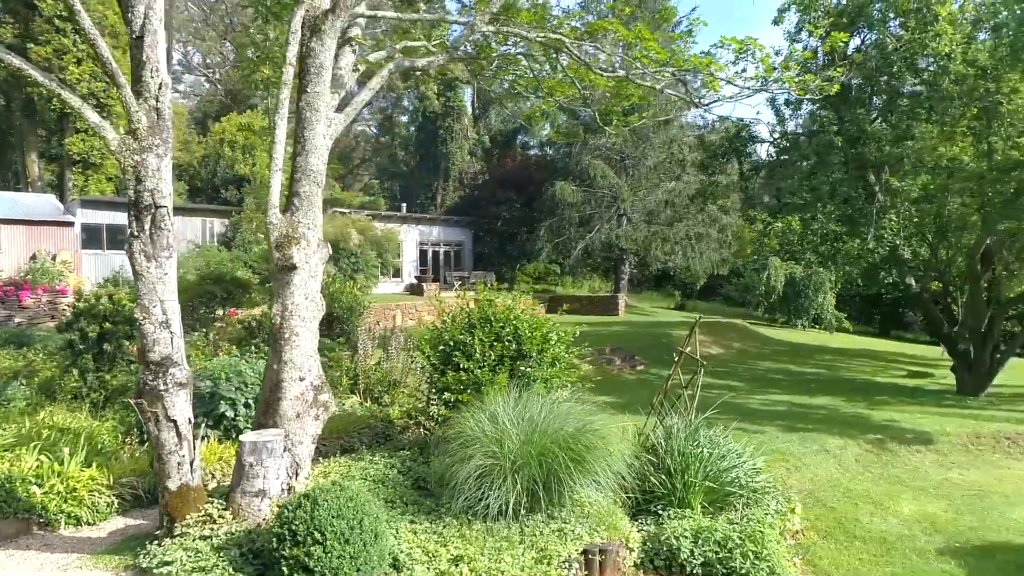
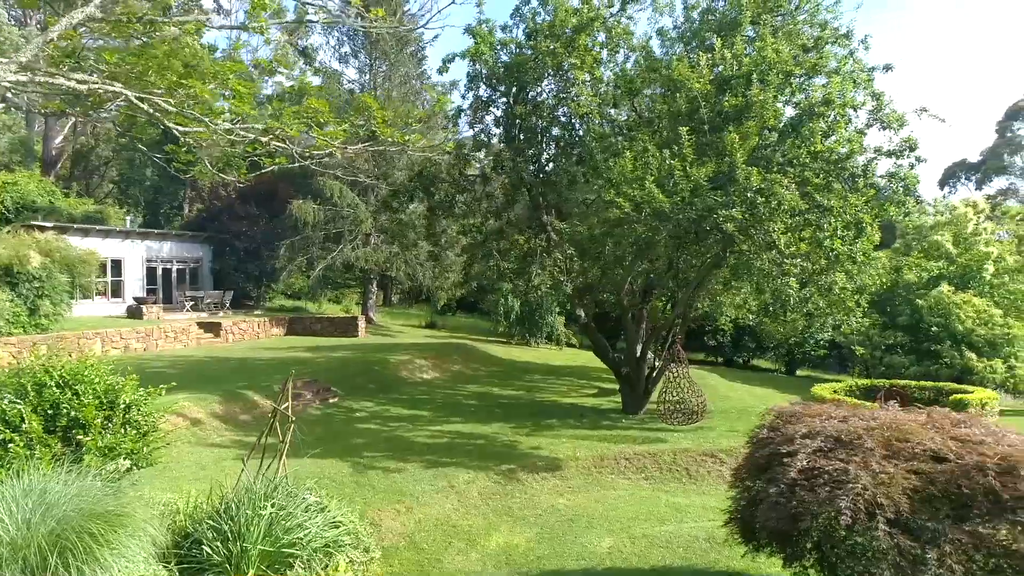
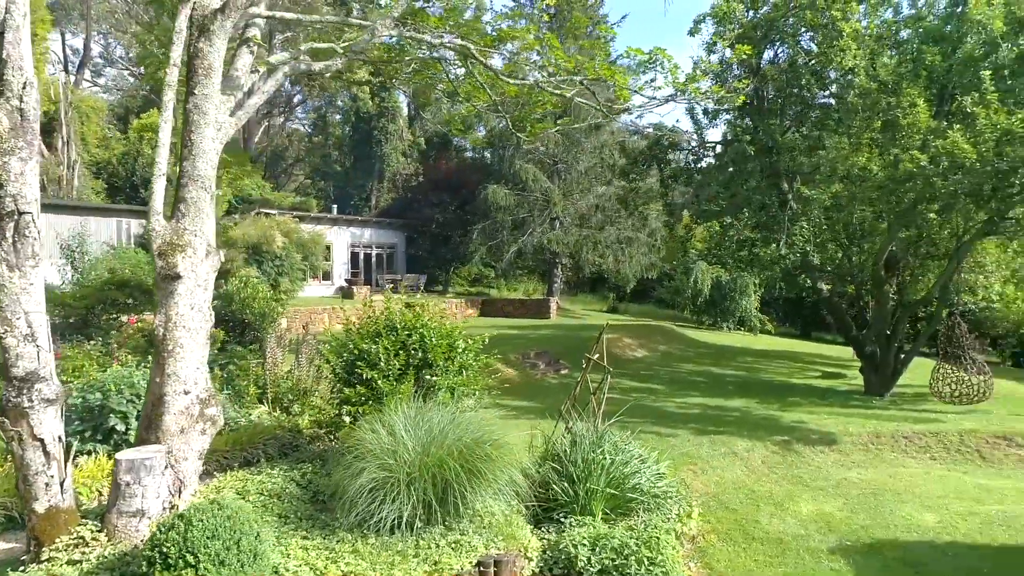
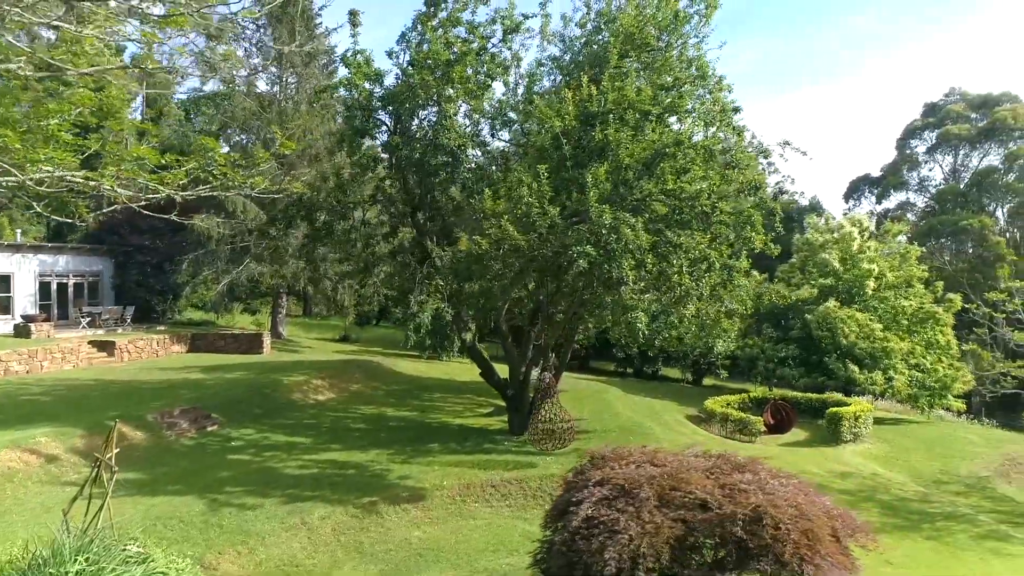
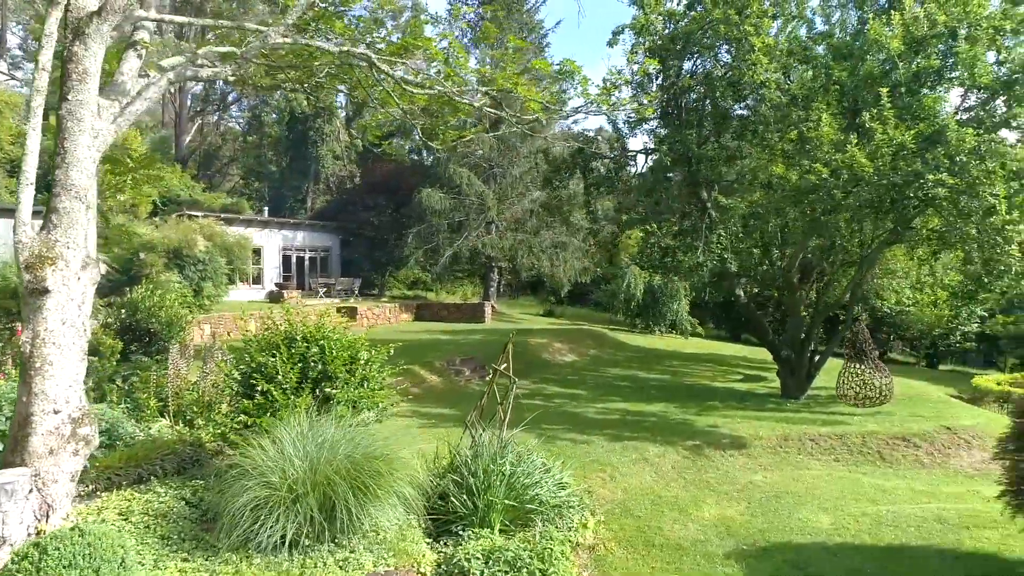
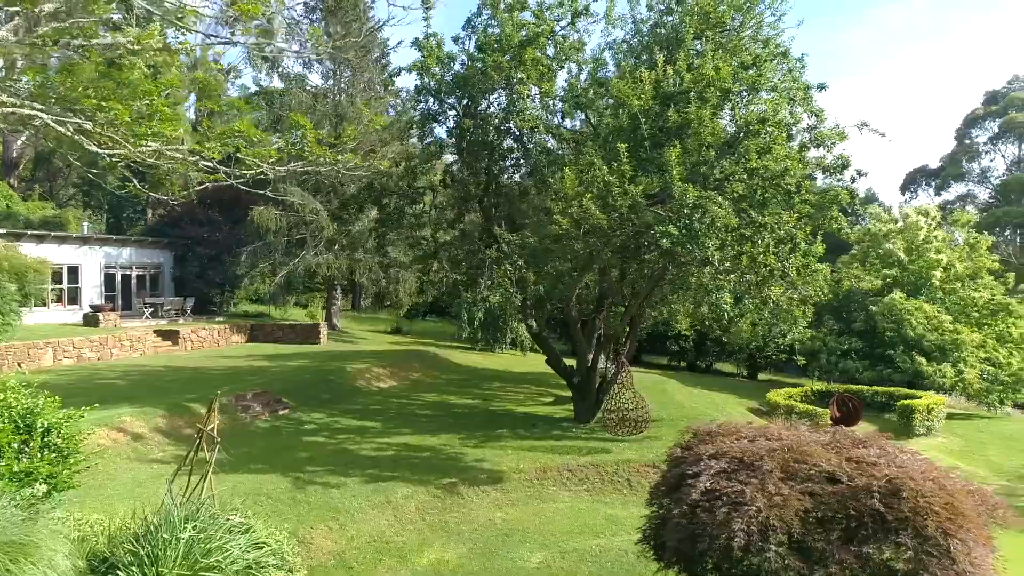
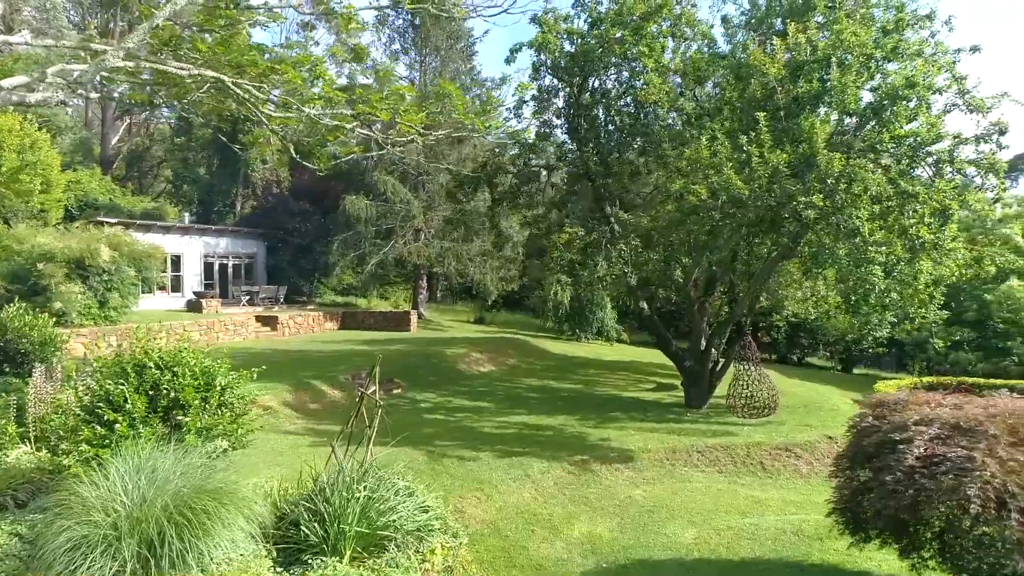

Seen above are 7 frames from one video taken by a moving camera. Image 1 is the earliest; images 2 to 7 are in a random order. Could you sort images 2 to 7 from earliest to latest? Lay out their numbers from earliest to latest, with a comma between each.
3, 5, 7, 2, 6, 4
